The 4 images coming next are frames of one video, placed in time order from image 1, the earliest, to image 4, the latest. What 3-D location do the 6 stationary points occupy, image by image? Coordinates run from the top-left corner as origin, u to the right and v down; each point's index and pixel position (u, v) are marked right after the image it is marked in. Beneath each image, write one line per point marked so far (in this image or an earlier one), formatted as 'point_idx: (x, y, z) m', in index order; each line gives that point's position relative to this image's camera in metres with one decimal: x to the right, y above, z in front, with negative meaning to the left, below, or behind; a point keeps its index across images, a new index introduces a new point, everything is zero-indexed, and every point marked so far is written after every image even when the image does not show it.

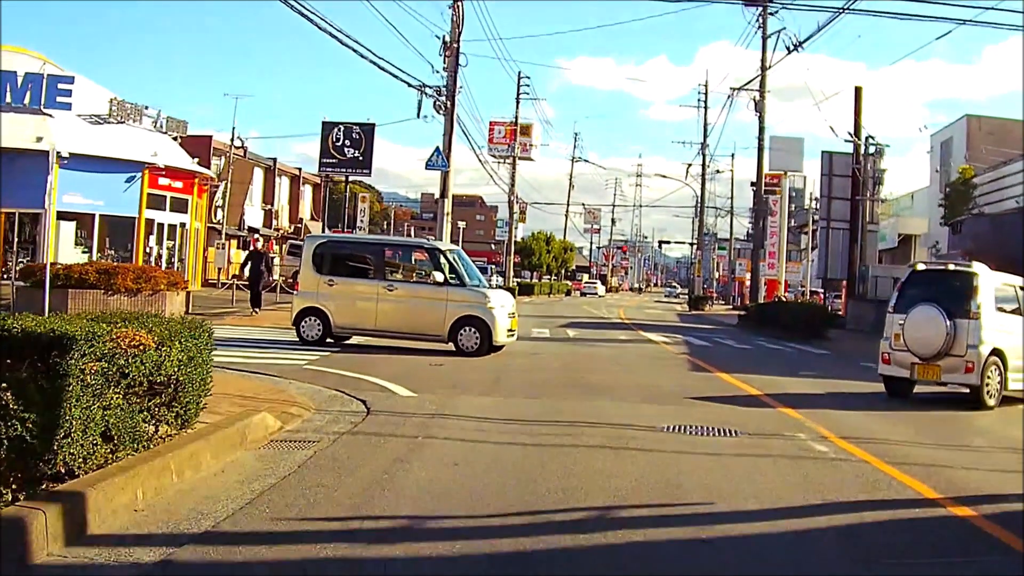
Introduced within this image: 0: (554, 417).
0: (+0.4, -1.3, +9.2) m
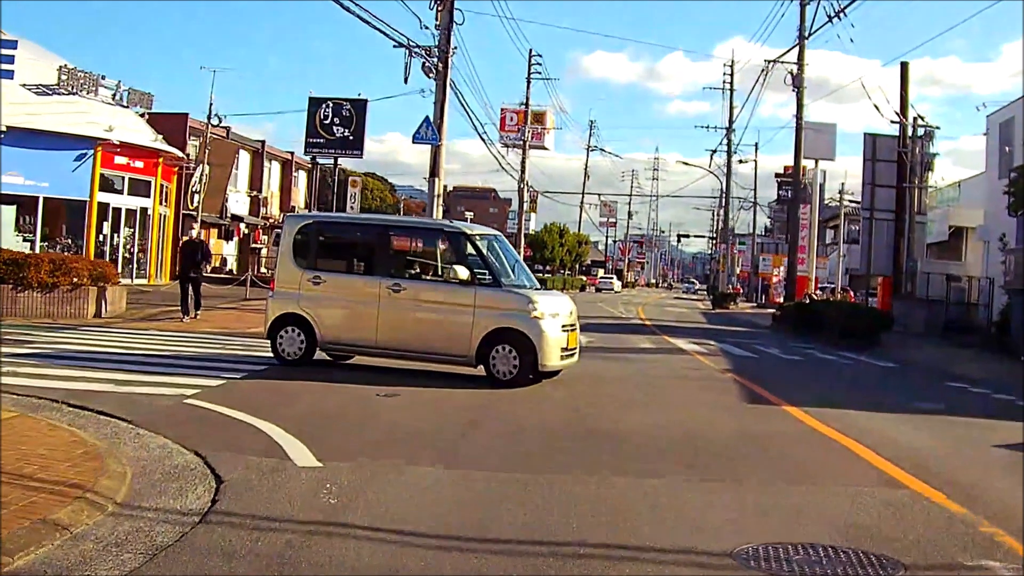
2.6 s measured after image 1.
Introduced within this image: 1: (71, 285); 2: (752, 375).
0: (+0.2, -1.3, +5.2) m
1: (-8.3, +0.1, +17.9) m
2: (+3.9, -1.5, +15.4) m
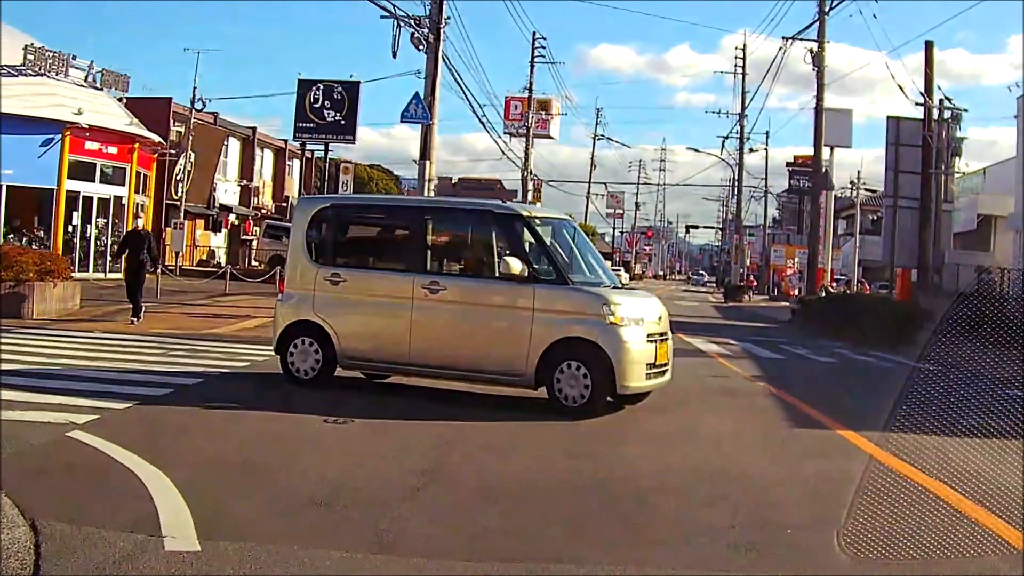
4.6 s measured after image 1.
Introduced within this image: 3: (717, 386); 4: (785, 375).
0: (0.0, -1.3, +3.2) m
1: (-8.4, +0.1, +15.9) m
2: (+3.8, -1.4, +13.3) m
3: (+2.8, -1.3, +13.2) m
4: (+4.3, -1.4, +15.0) m
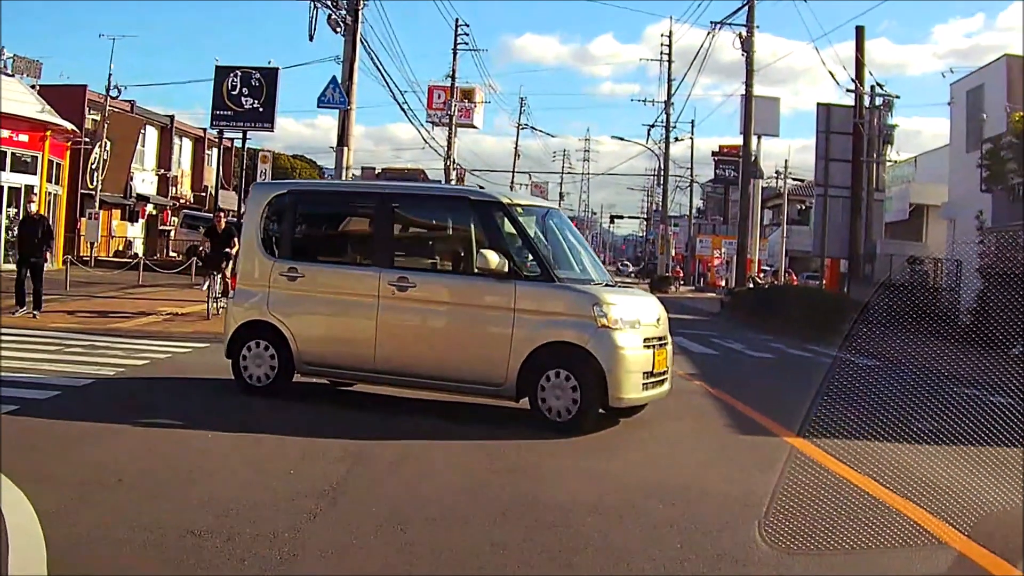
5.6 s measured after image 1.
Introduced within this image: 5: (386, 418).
0: (+0.4, -1.3, +2.4) m
1: (-9.0, +0.1, +14.5) m
2: (+3.3, -1.3, +12.9) m
3: (+2.4, -1.2, +12.6) m
4: (+3.7, -1.2, +14.6) m
5: (-1.2, -1.2, +9.0) m
